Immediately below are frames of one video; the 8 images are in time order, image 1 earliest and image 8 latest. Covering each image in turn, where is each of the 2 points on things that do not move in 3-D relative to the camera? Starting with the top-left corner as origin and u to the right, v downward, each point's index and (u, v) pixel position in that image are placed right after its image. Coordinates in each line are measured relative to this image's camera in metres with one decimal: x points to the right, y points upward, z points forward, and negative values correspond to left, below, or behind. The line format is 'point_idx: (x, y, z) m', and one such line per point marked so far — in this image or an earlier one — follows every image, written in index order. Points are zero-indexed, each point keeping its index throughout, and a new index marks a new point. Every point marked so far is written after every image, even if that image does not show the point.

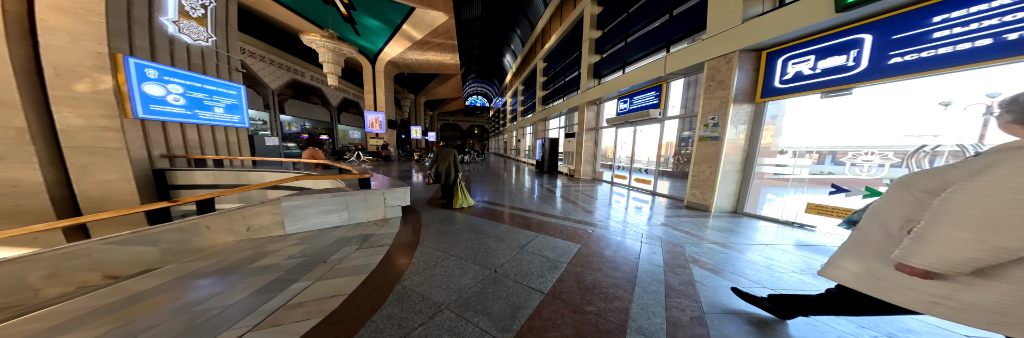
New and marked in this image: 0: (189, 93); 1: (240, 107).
0: (-6.7, +1.6, +4.3) m
1: (-6.8, +1.6, +5.1) m
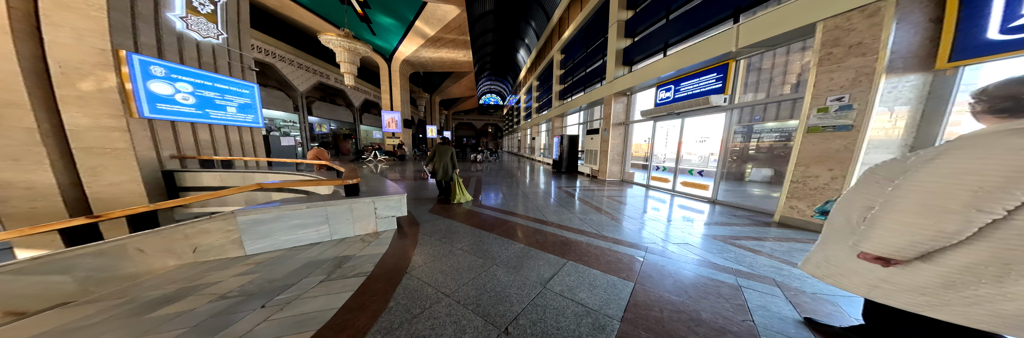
0: (-6.3, +1.6, +4.1) m
1: (-6.4, +1.5, +5.0) m
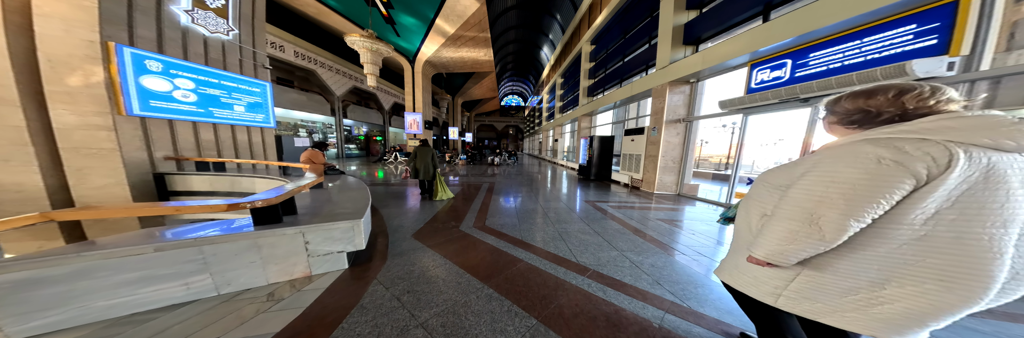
0: (-6.0, +1.5, +3.9) m
1: (-5.9, +1.5, +4.8) m
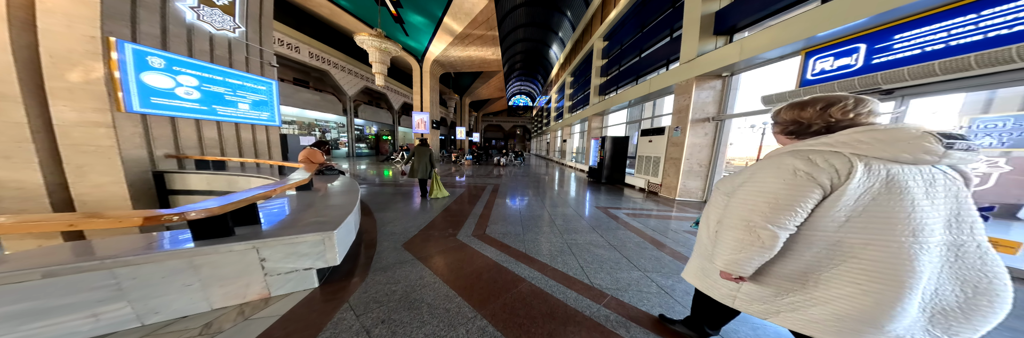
0: (-5.8, +1.6, +3.9) m
1: (-5.7, +1.5, +4.8) m
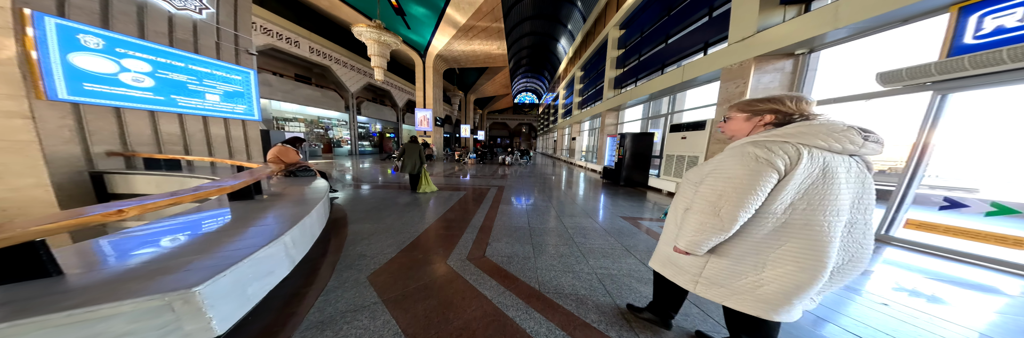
0: (-5.7, +1.6, +3.3) m
1: (-5.6, +1.5, +4.2) m
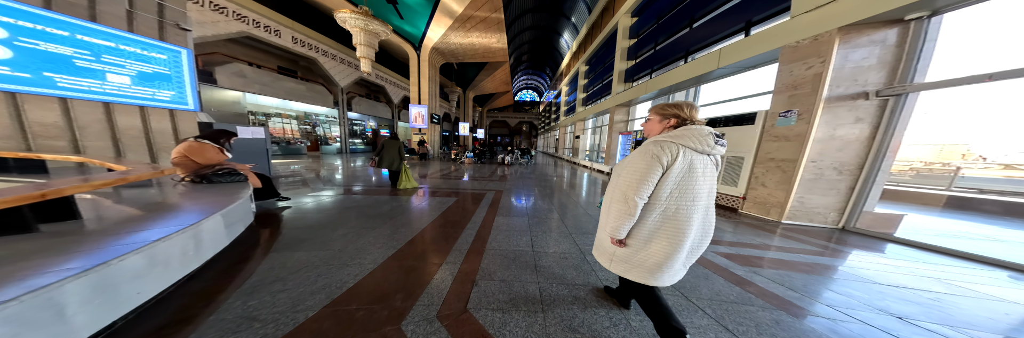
0: (-5.7, +1.5, +2.4) m
1: (-5.6, +1.5, +3.3) m
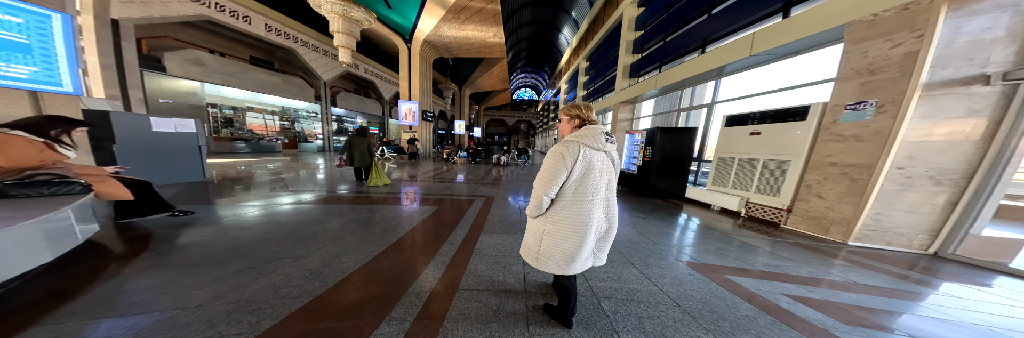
0: (-5.8, +1.5, +1.5) m
1: (-5.7, +1.4, +2.4) m
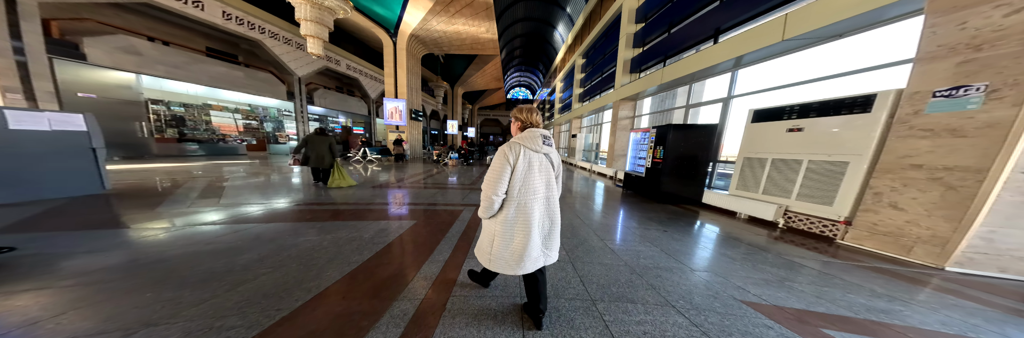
0: (-5.7, +1.3, +0.6) m
1: (-5.7, +1.3, +1.5) m
